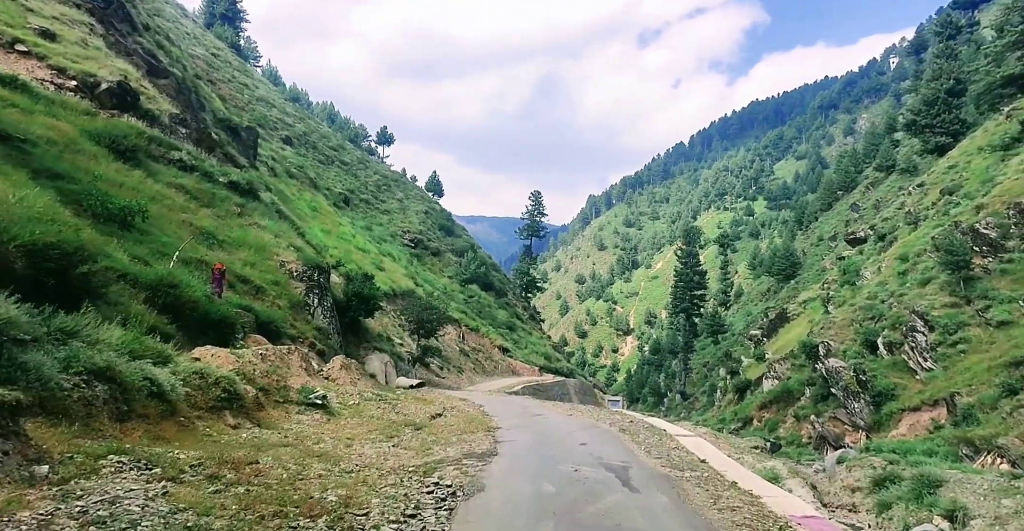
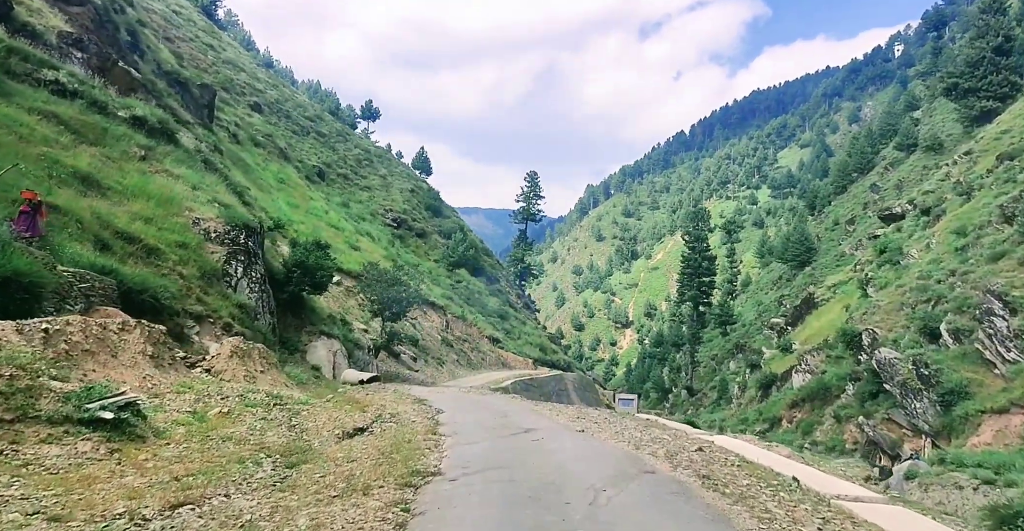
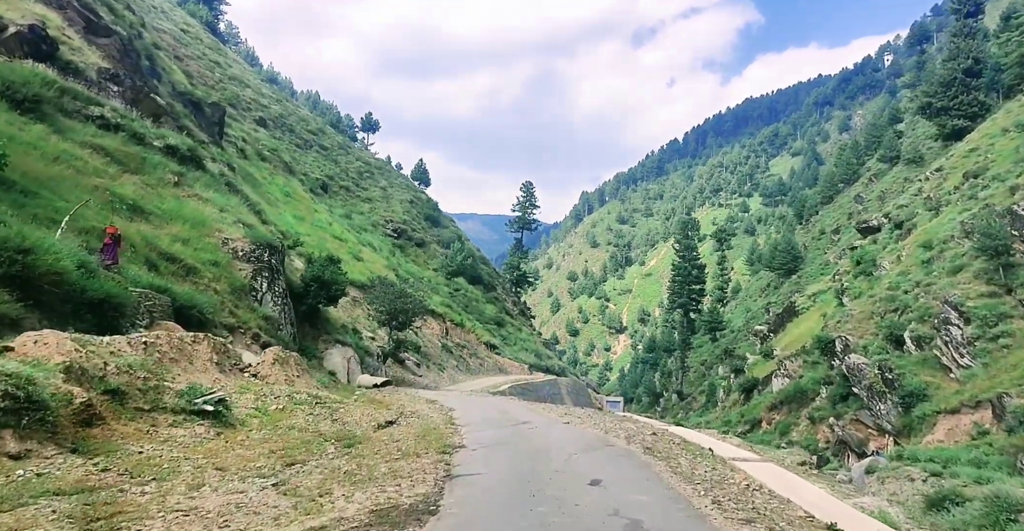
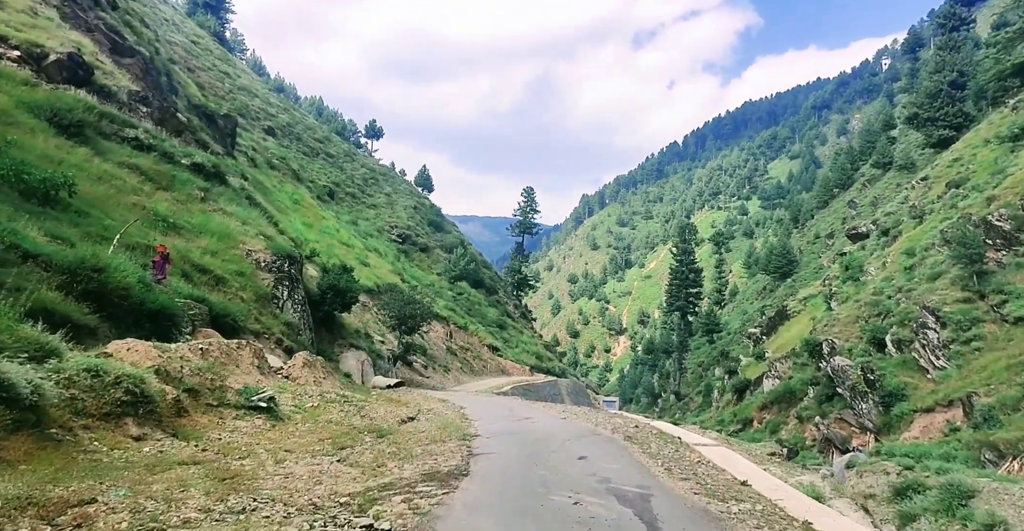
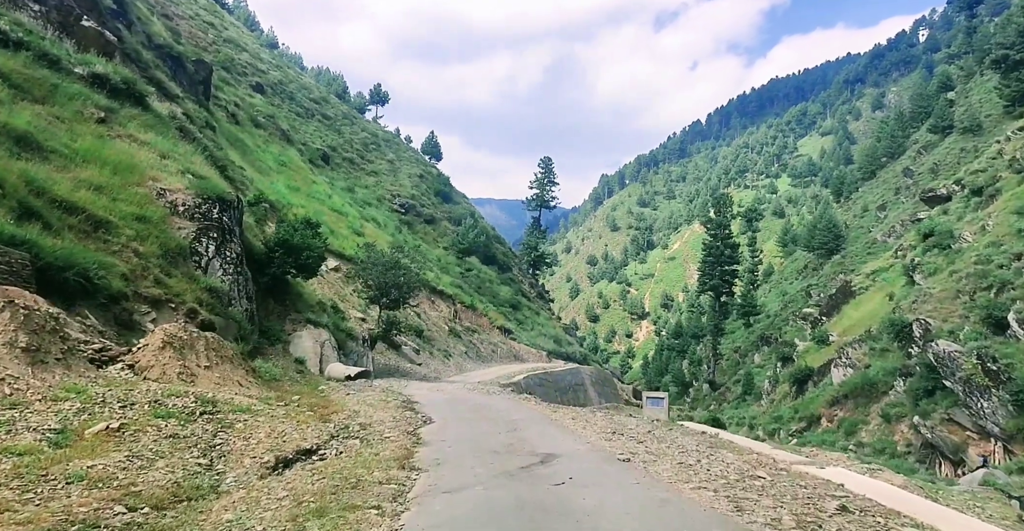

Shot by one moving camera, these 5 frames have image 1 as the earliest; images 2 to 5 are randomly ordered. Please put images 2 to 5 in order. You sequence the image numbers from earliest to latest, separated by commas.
4, 3, 2, 5
